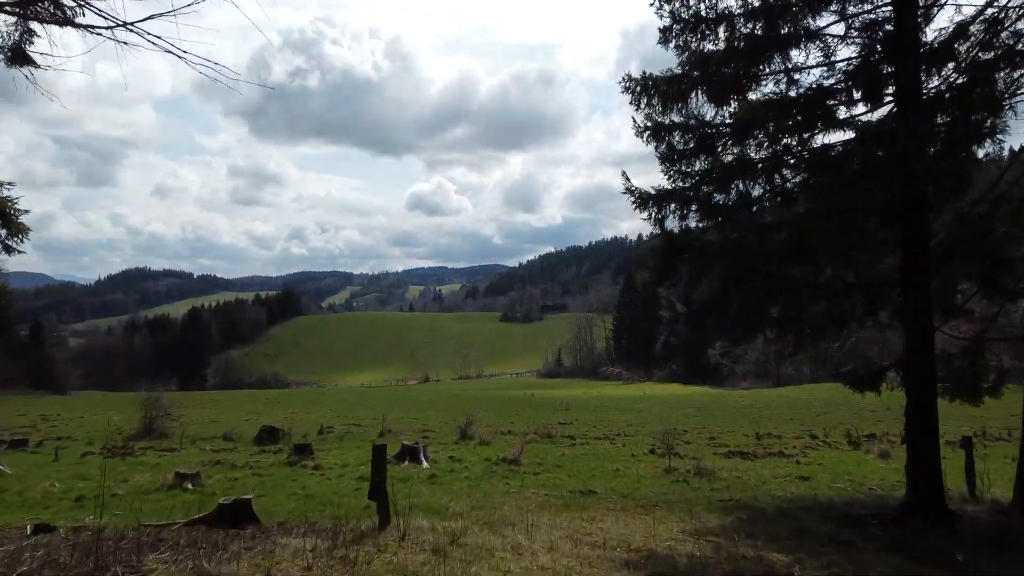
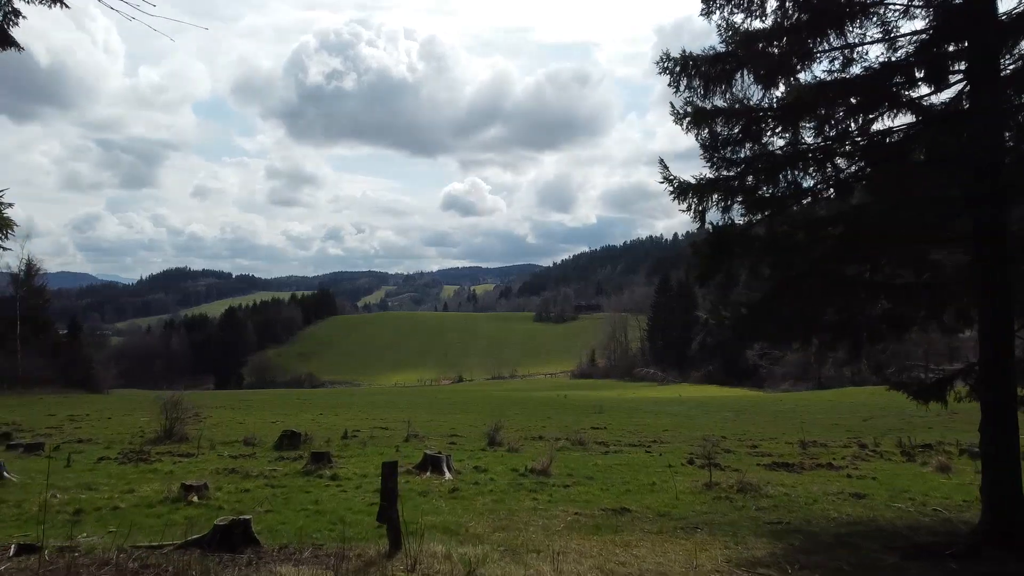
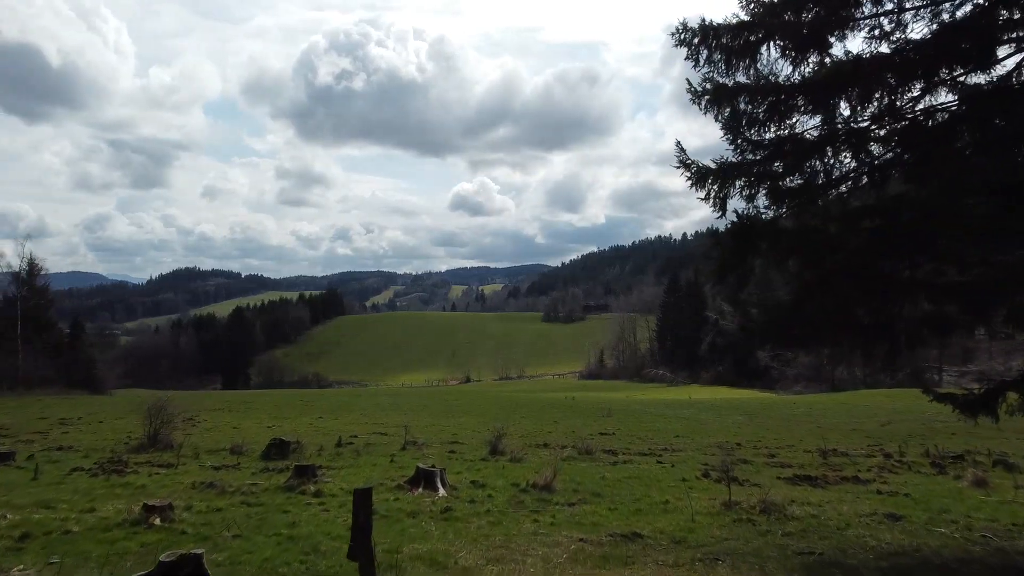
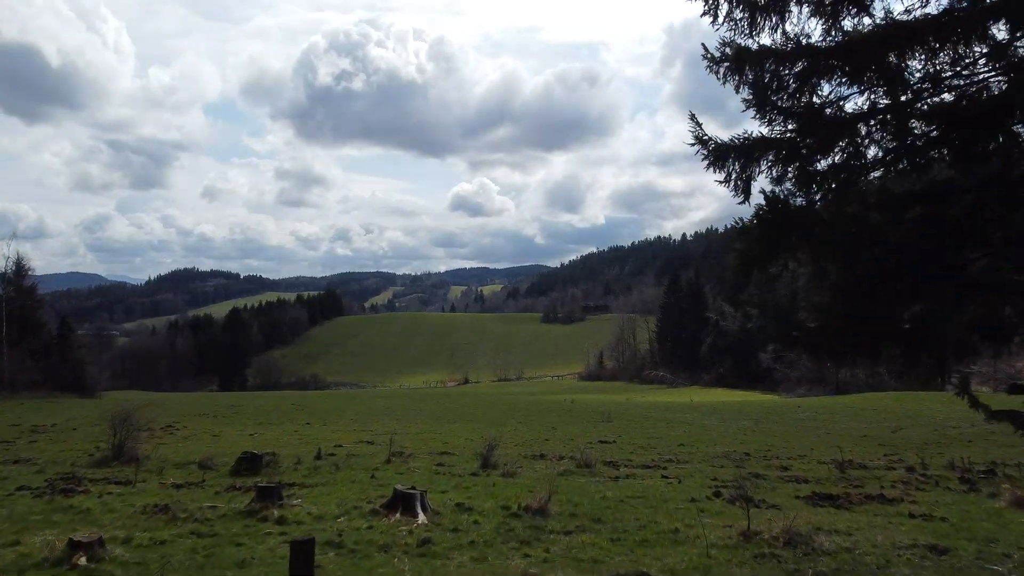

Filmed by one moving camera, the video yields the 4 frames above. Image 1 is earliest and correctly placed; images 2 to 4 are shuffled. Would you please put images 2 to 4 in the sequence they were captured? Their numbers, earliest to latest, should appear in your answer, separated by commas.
2, 3, 4
